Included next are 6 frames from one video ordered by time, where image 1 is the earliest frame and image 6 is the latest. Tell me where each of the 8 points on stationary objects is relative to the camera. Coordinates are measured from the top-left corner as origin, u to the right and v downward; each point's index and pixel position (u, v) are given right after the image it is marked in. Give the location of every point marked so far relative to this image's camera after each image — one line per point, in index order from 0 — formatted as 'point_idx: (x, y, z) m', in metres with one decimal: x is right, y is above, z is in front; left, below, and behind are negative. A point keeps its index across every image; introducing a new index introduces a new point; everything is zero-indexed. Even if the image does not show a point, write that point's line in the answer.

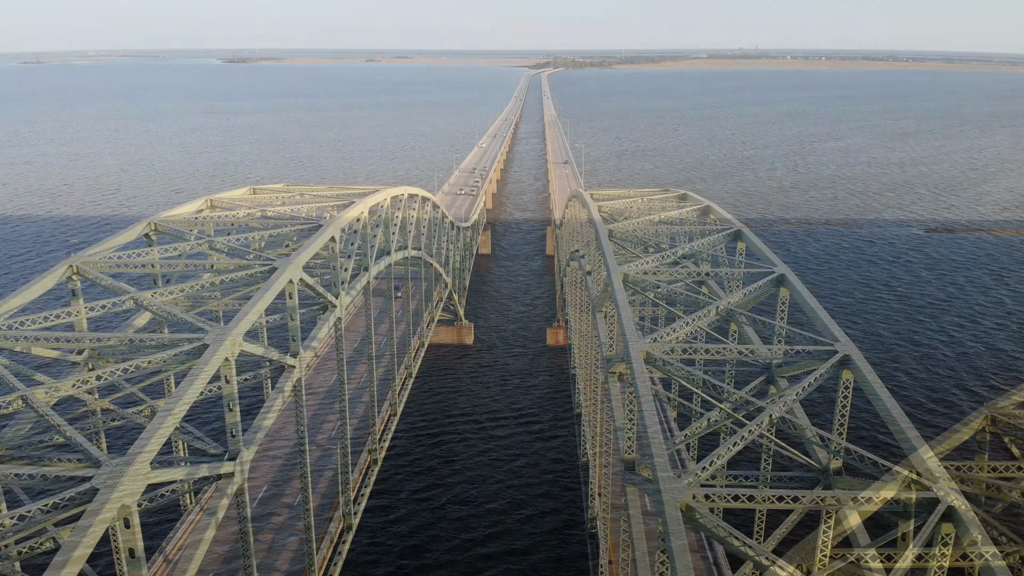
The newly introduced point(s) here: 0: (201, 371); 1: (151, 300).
0: (-7.0, -1.7, +15.6) m
1: (-10.2, -0.2, +19.2) m
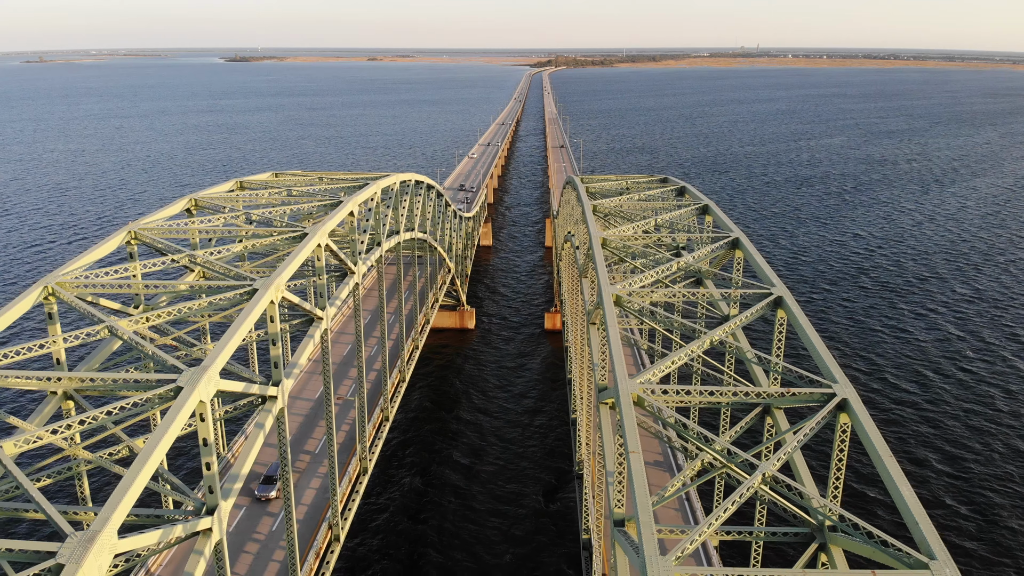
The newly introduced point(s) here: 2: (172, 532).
0: (-7.2, -0.4, +18.8) m
1: (-10.4, +1.1, +22.5) m
2: (-7.2, -5.1, +14.3) m
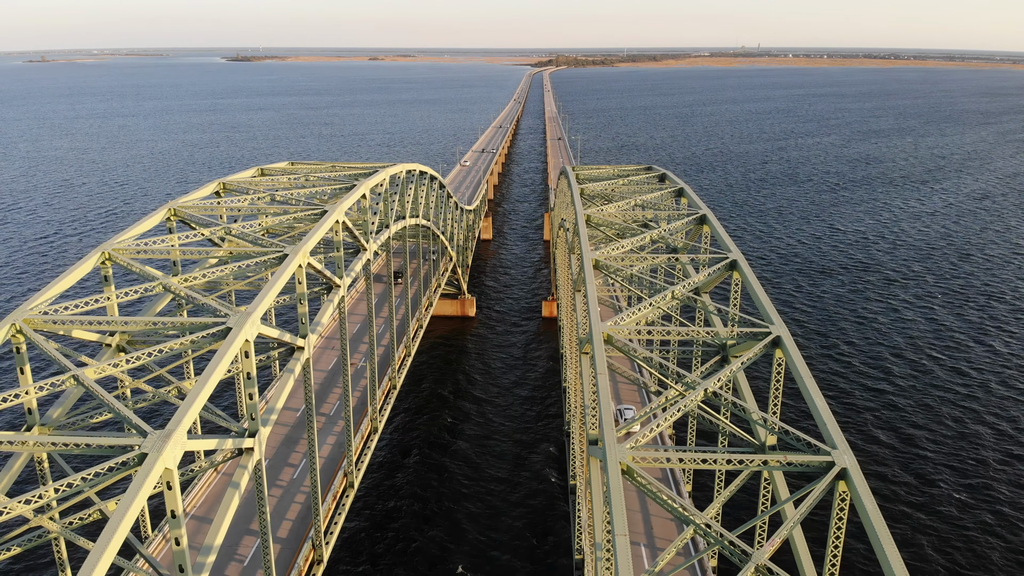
0: (-7.4, +0.7, +21.9) m
1: (-10.6, +2.2, +25.5) m
2: (-7.4, -4.0, +17.3) m
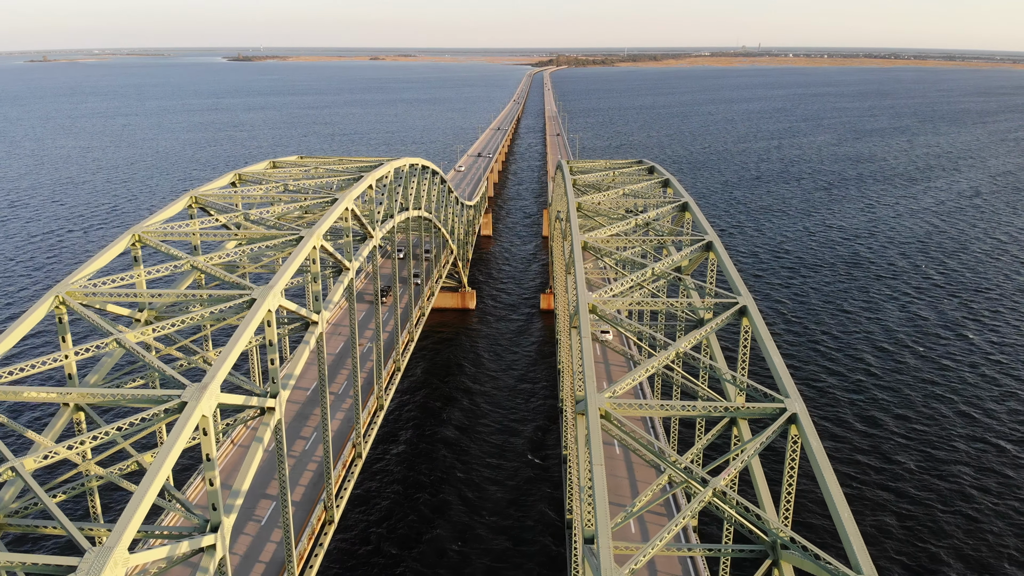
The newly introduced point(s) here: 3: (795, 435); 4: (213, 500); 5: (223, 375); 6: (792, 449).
0: (-7.5, +1.5, +23.9) m
1: (-10.7, +3.0, +27.6) m
2: (-7.6, -3.3, +19.4) m
3: (+7.2, -3.7, +17.0) m
4: (-7.8, -5.5, +17.3) m
5: (-7.7, -2.3, +17.5) m
6: (+7.1, -4.0, +16.9) m
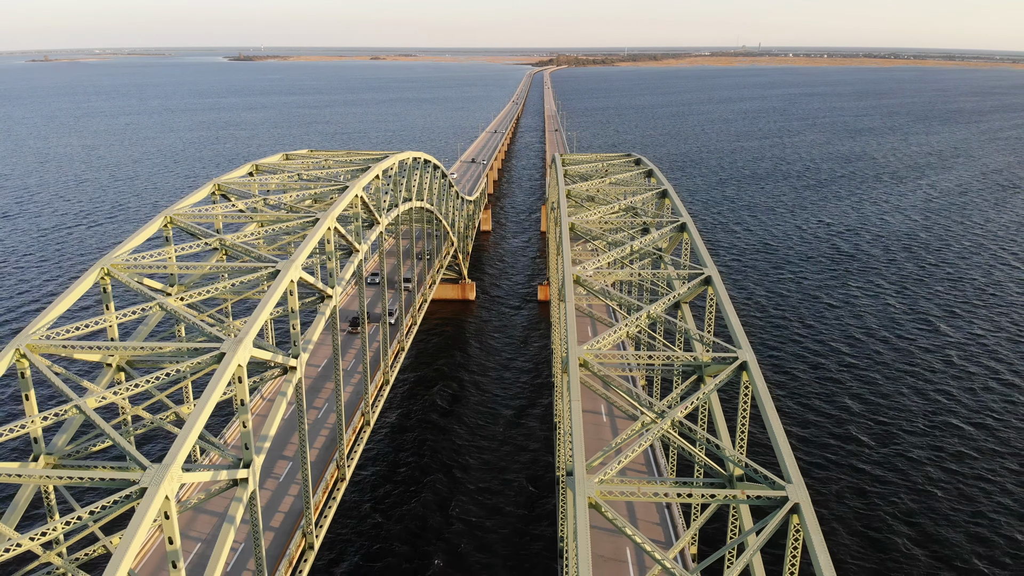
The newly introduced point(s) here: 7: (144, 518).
0: (-7.7, +2.4, +26.6) m
1: (-10.9, +3.9, +30.2) m
2: (-7.8, -2.4, +22.0) m
3: (+7.0, -2.8, +19.7) m
4: (-8.0, -4.6, +20.0) m
5: (-7.9, -1.4, +20.2) m
6: (+6.9, -3.1, +19.5) m
7: (-8.4, -5.2, +15.2) m
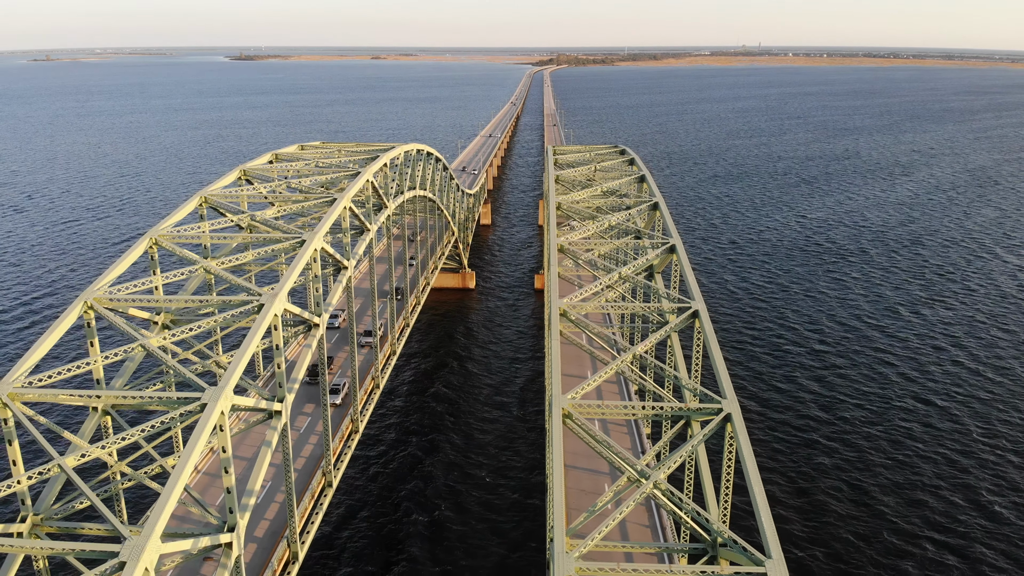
0: (-8.0, +3.7, +30.2) m
1: (-11.2, +5.2, +33.9) m
2: (-8.1, -1.1, +25.7) m
3: (+6.7, -1.5, +23.3) m
4: (-8.3, -3.3, +23.6) m
5: (-8.2, -0.1, +23.8) m
6: (+6.6, -1.9, +23.2) m
7: (-8.7, -4.0, +18.8) m
